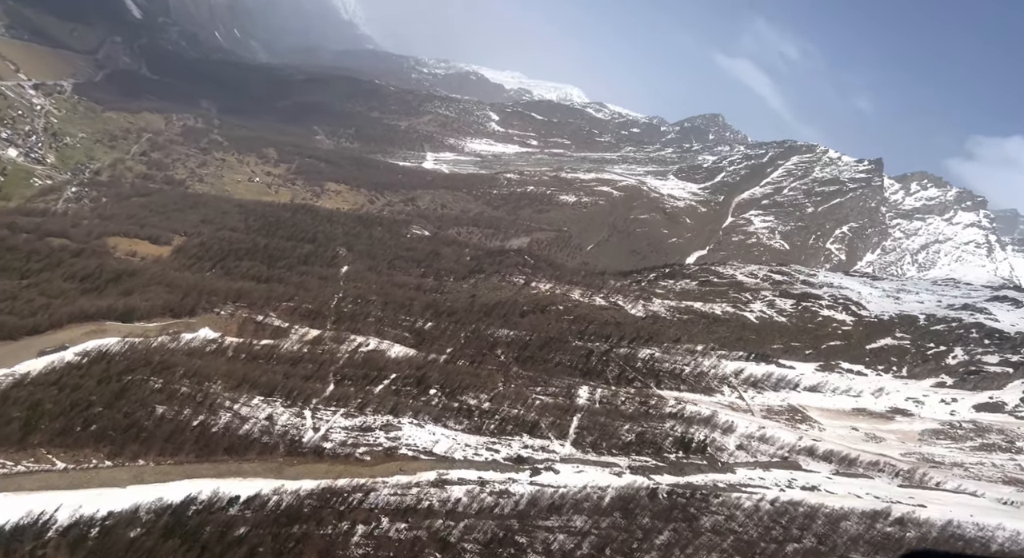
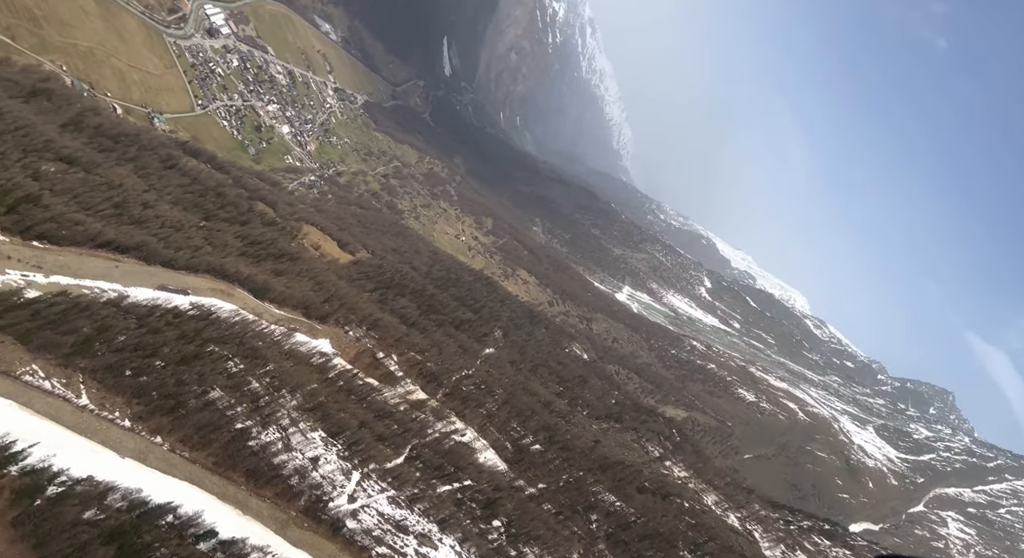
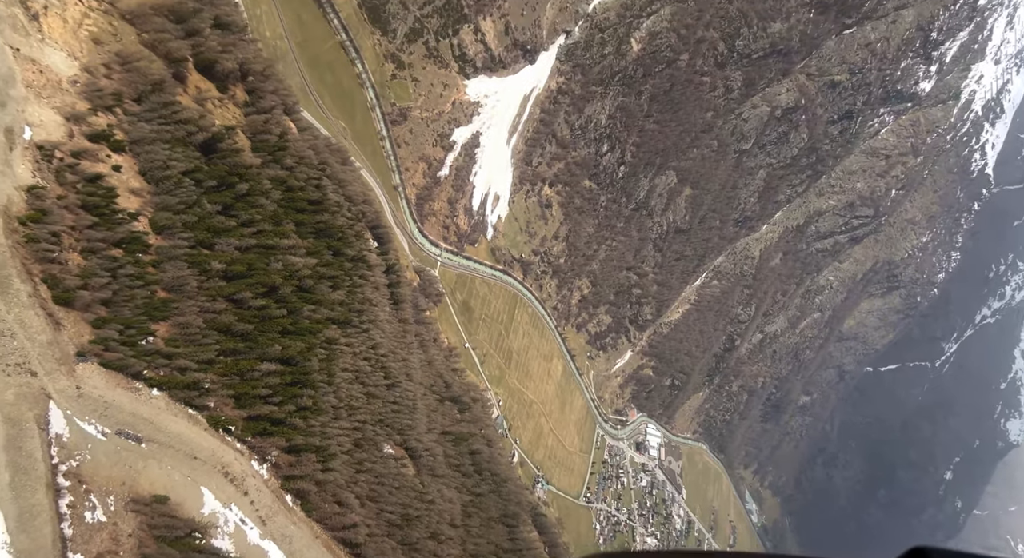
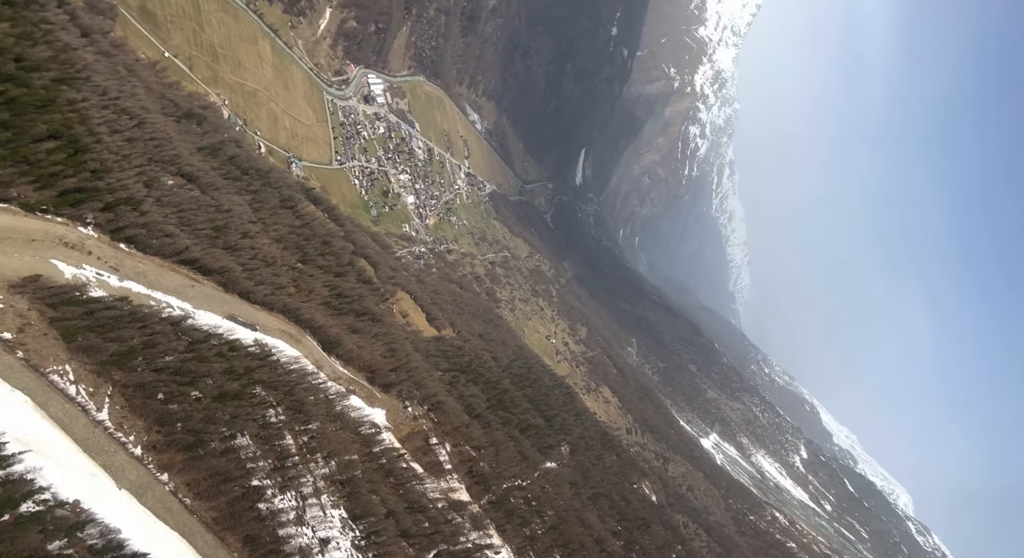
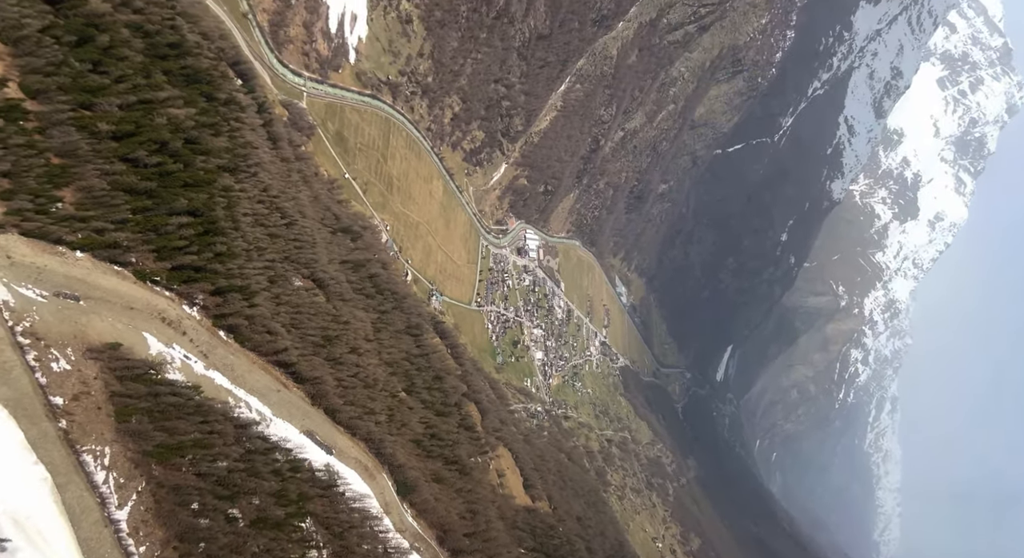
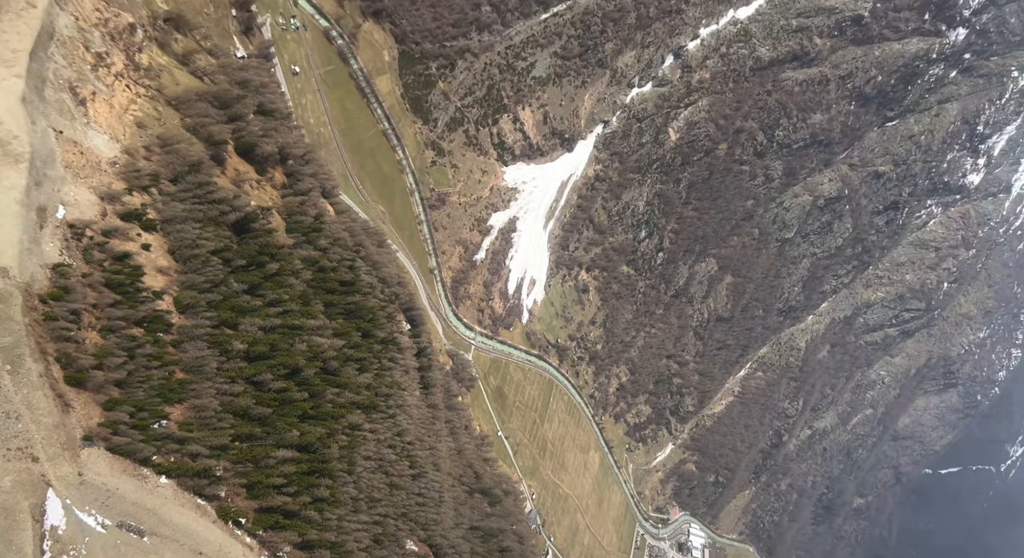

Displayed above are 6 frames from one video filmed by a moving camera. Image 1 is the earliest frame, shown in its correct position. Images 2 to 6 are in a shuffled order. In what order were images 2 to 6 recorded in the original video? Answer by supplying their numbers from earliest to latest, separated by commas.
2, 4, 5, 3, 6
